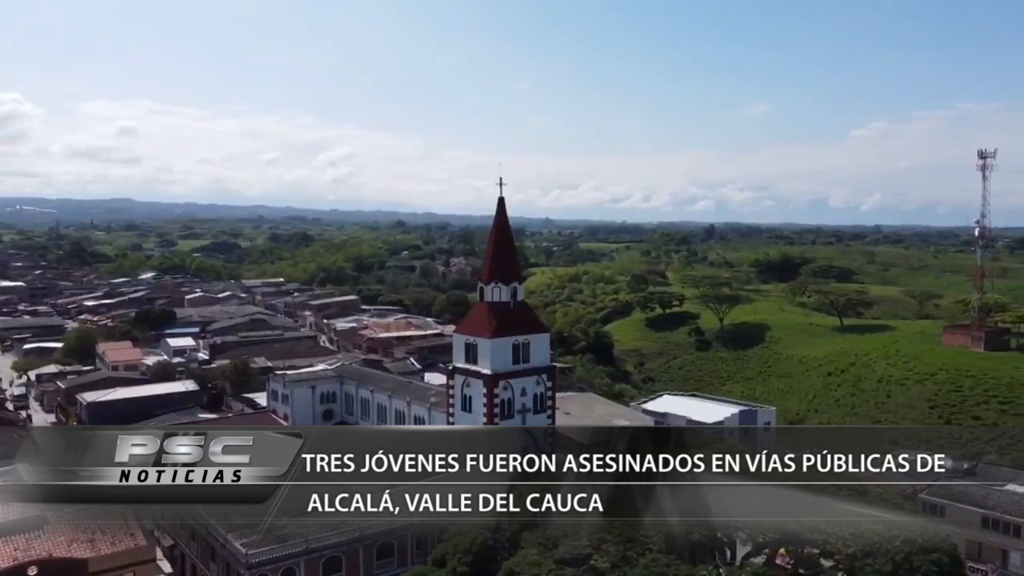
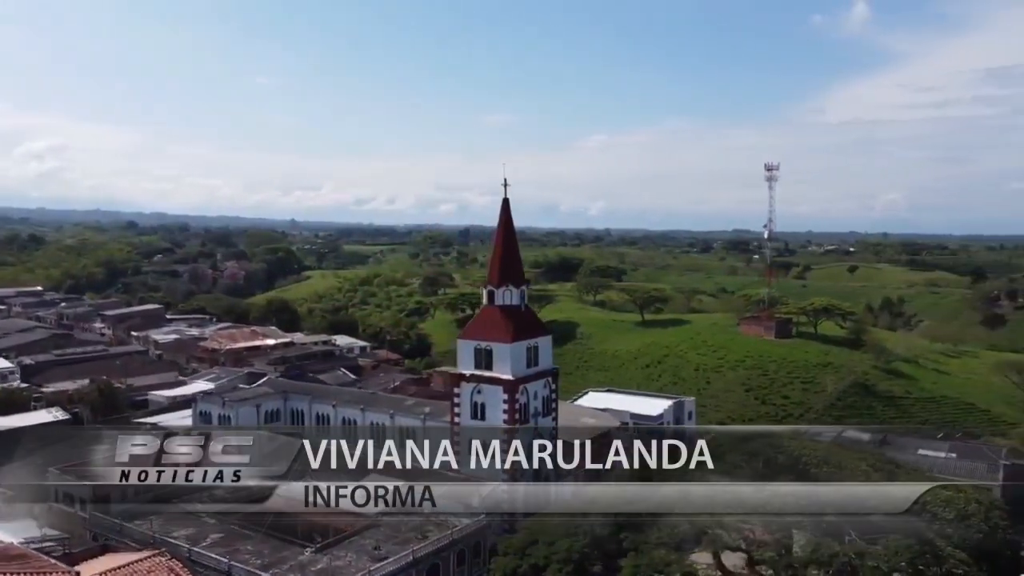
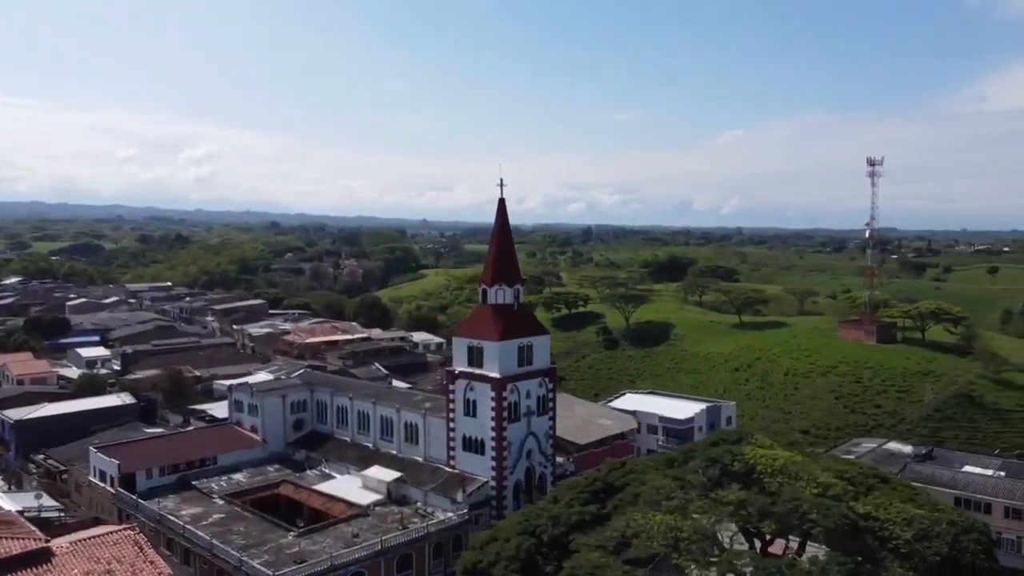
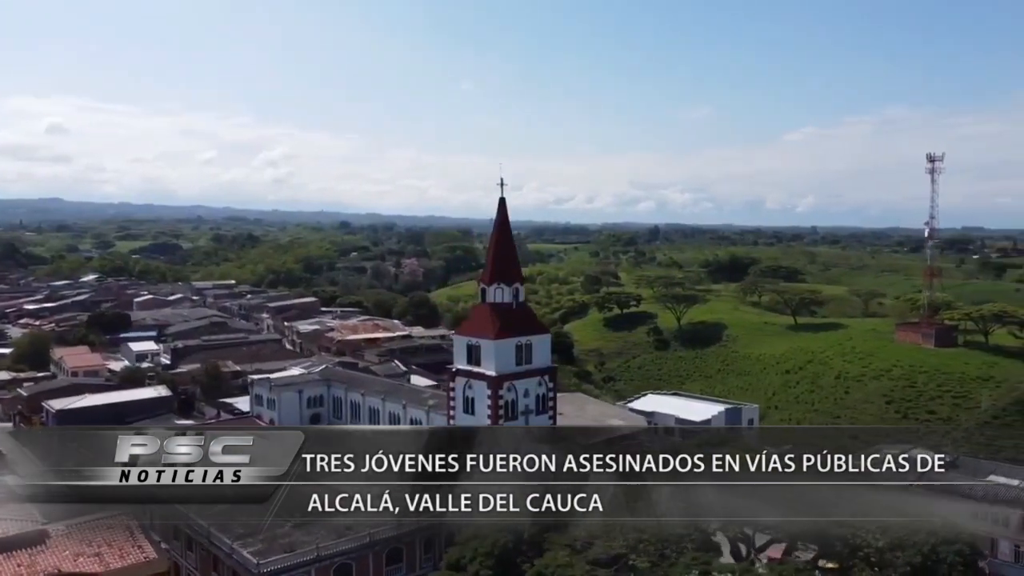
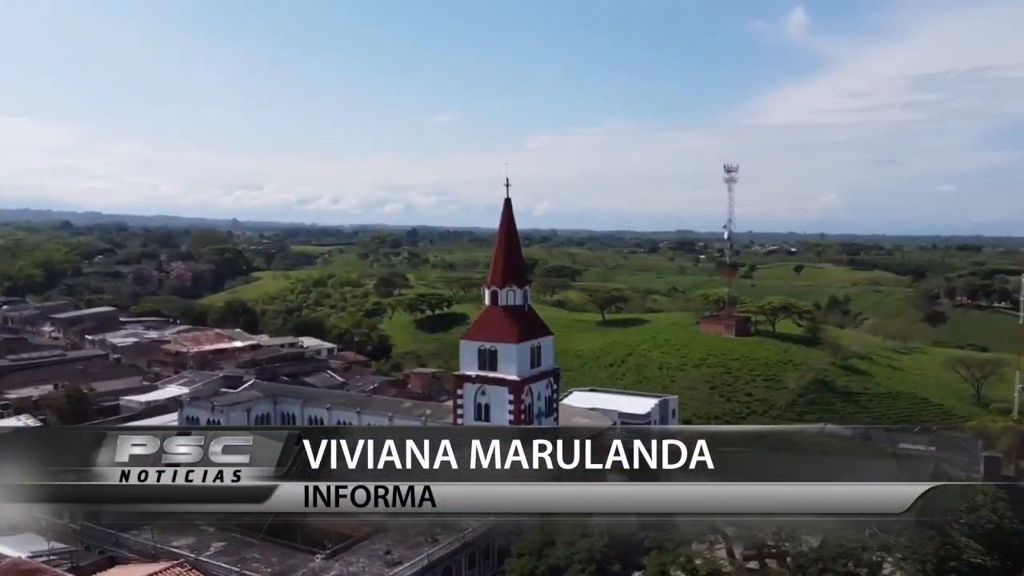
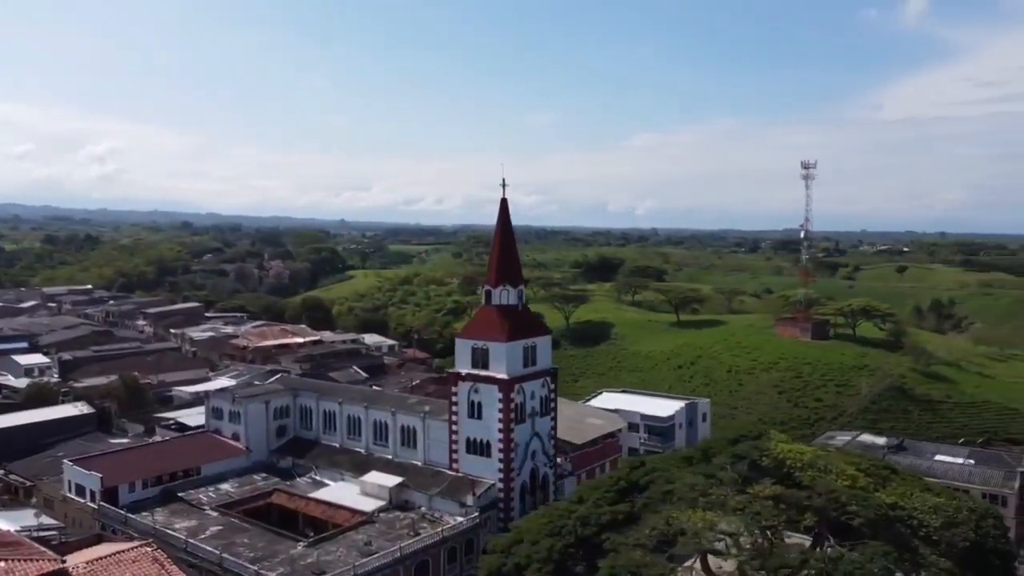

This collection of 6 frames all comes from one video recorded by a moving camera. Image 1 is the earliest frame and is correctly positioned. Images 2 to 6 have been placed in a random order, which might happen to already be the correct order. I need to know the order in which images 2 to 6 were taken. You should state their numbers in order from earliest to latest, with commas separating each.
4, 3, 6, 2, 5
